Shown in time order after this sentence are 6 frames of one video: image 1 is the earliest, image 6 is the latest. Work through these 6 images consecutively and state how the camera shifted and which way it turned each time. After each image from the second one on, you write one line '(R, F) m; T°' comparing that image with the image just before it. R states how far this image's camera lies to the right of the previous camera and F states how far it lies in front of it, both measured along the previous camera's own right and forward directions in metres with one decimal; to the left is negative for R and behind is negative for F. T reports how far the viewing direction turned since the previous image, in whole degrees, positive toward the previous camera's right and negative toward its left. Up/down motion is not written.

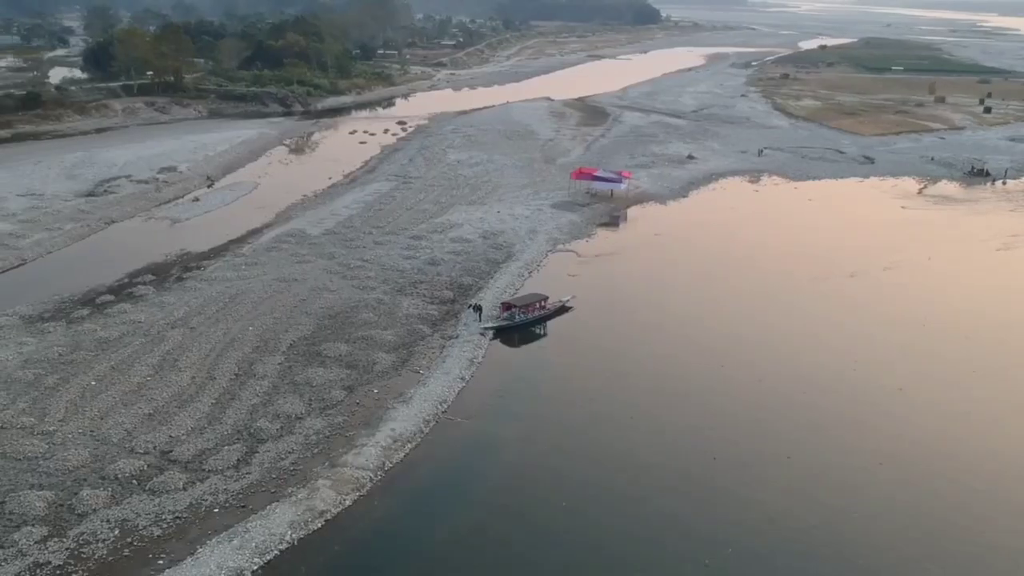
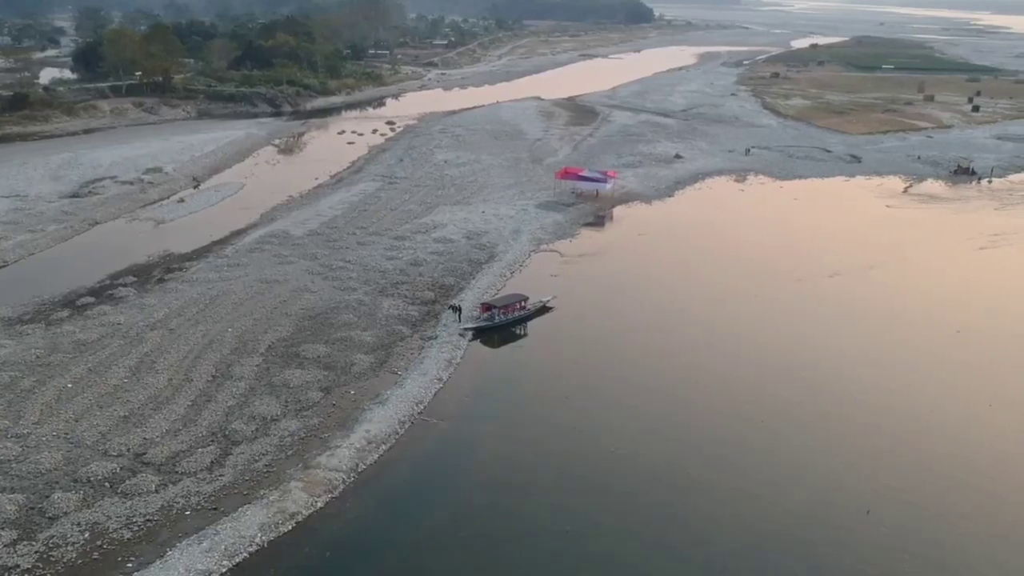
(+0.3, 0.0) m; 0°
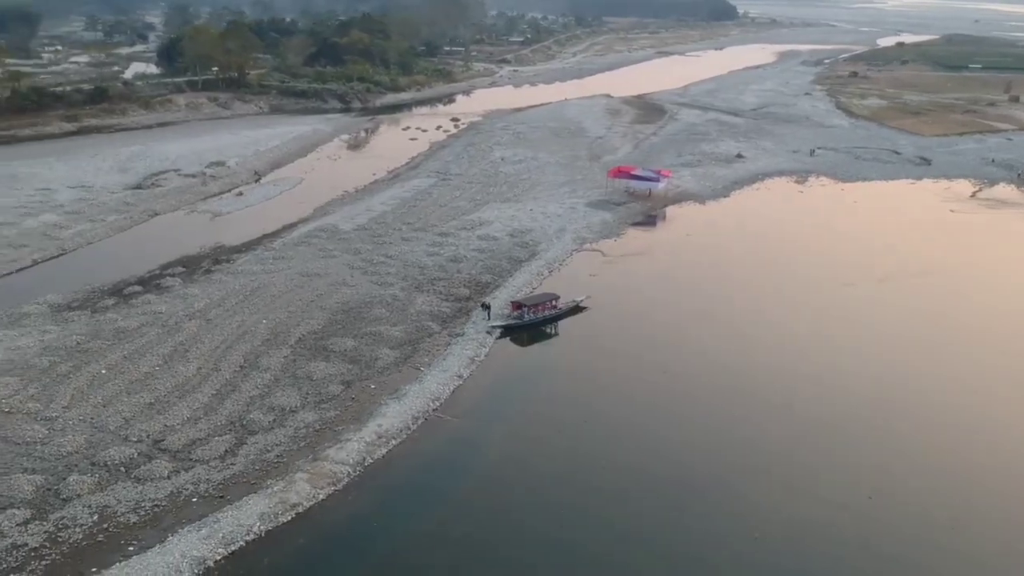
(+0.8, +0.1) m; -5°
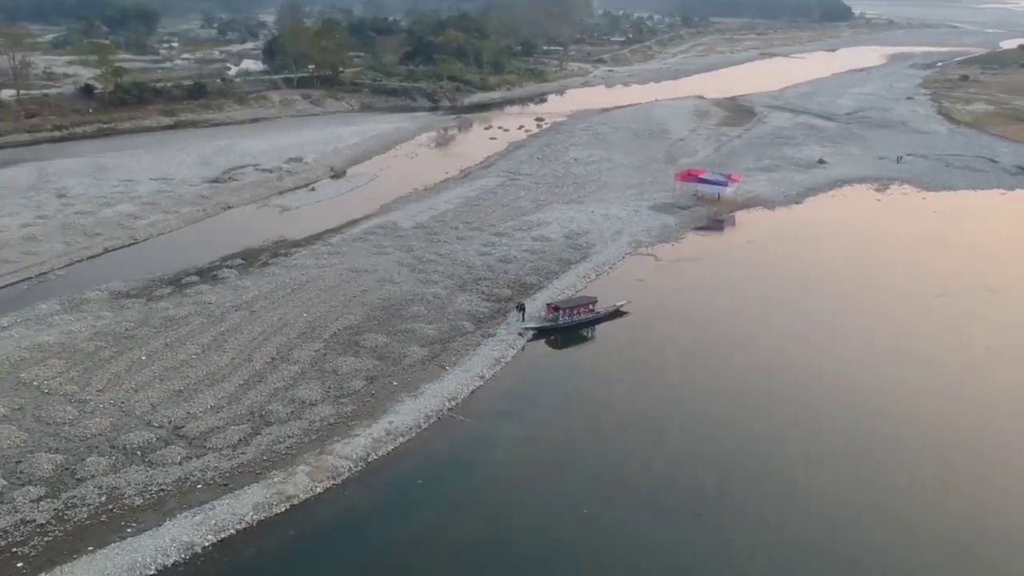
(+1.2, +0.1) m; -6°
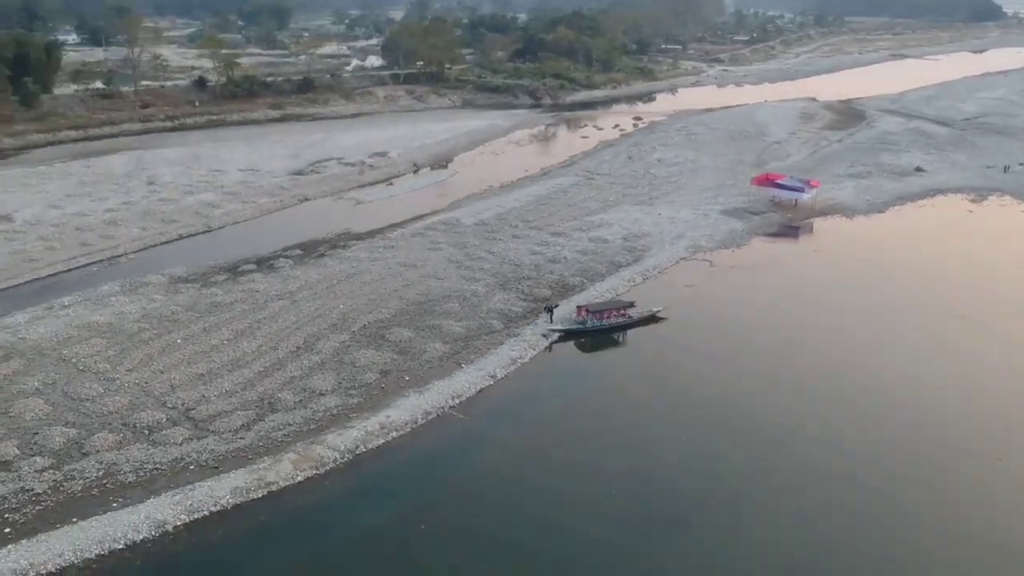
(+1.6, +0.1) m; -7°
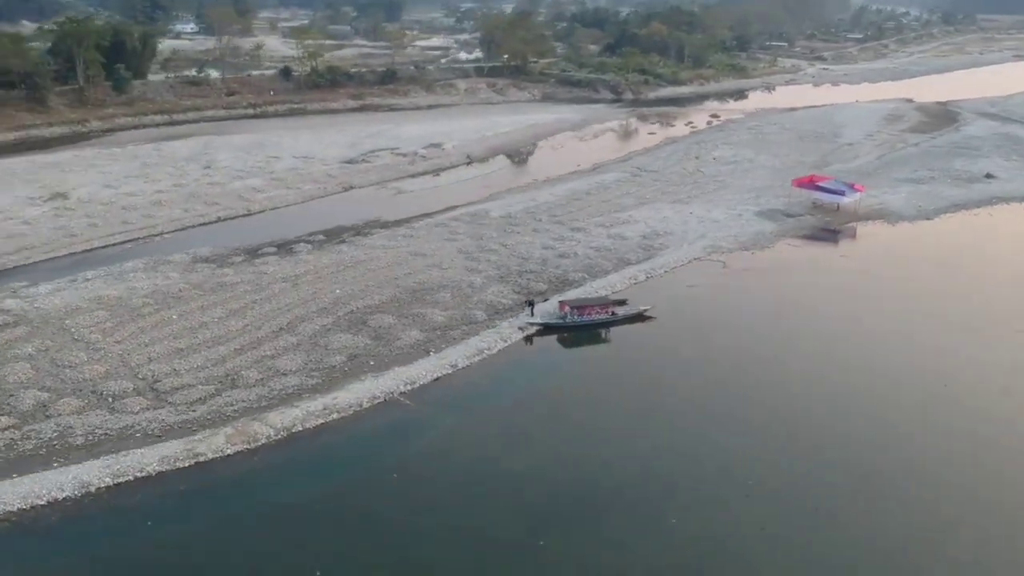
(+2.3, 0.0) m; -7°
